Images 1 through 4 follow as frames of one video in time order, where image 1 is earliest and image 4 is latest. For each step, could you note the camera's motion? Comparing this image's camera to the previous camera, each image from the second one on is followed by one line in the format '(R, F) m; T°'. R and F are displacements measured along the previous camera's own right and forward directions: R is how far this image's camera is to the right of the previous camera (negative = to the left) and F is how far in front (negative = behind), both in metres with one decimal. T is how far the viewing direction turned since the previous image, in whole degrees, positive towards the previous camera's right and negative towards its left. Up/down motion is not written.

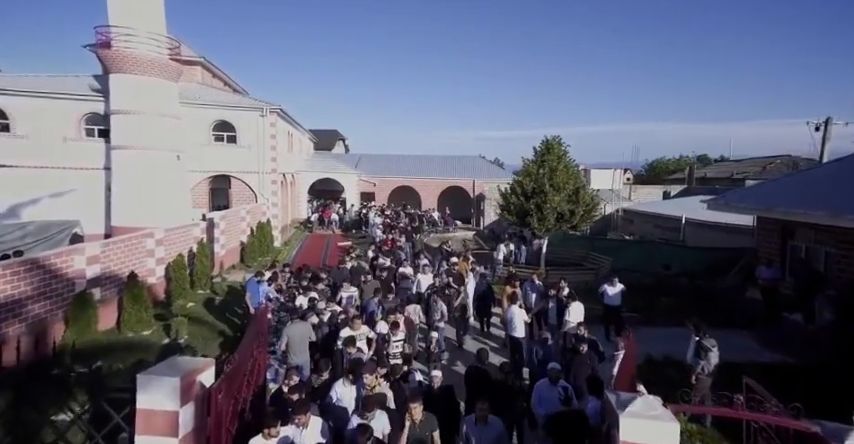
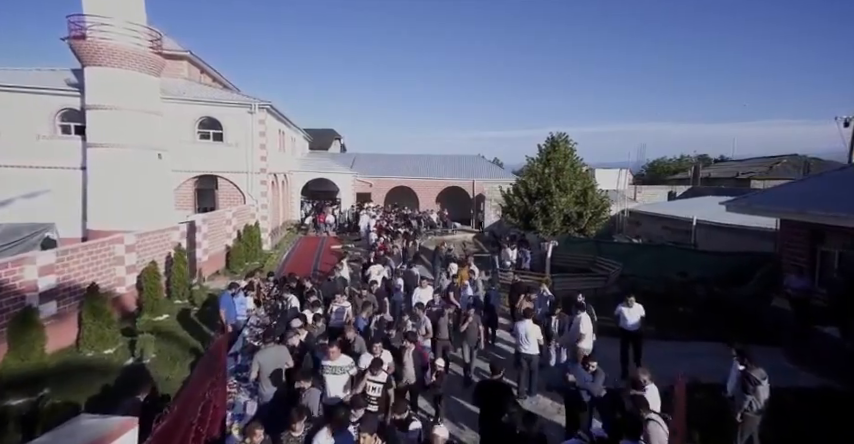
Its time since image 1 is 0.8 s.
(+0.1, +1.1) m; 0°
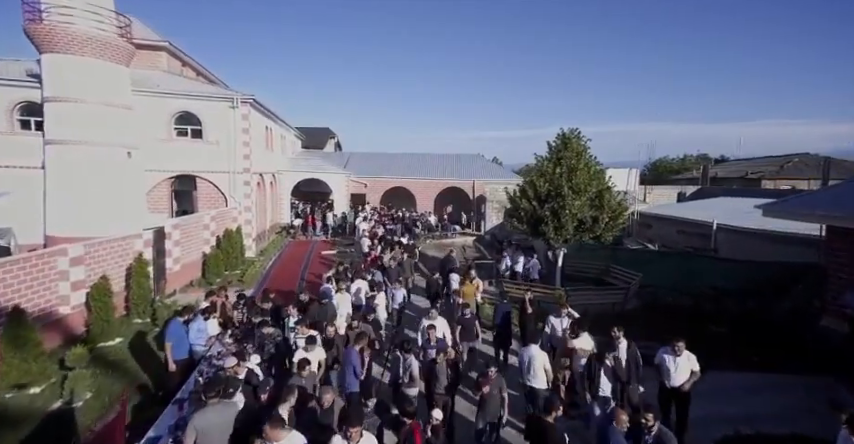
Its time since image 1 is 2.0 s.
(0.0, +1.6) m; 0°
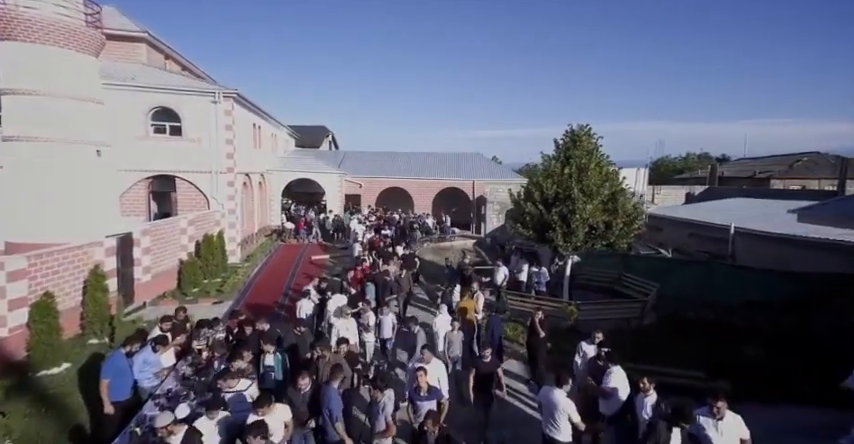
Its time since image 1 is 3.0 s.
(+0.1, +1.3) m; 0°
